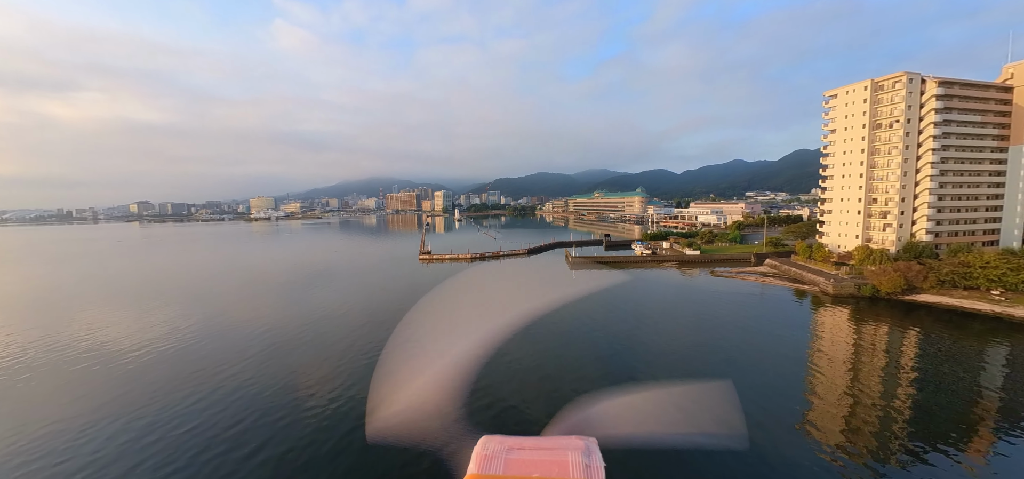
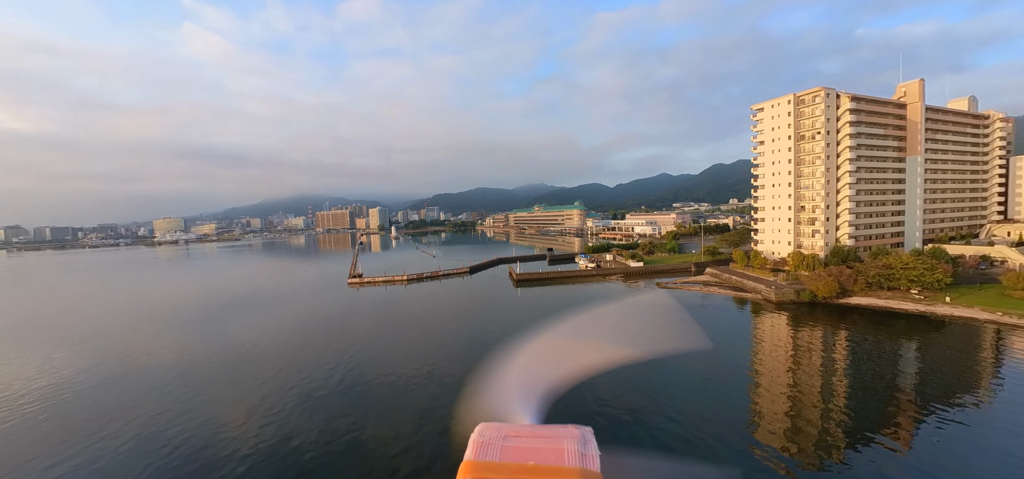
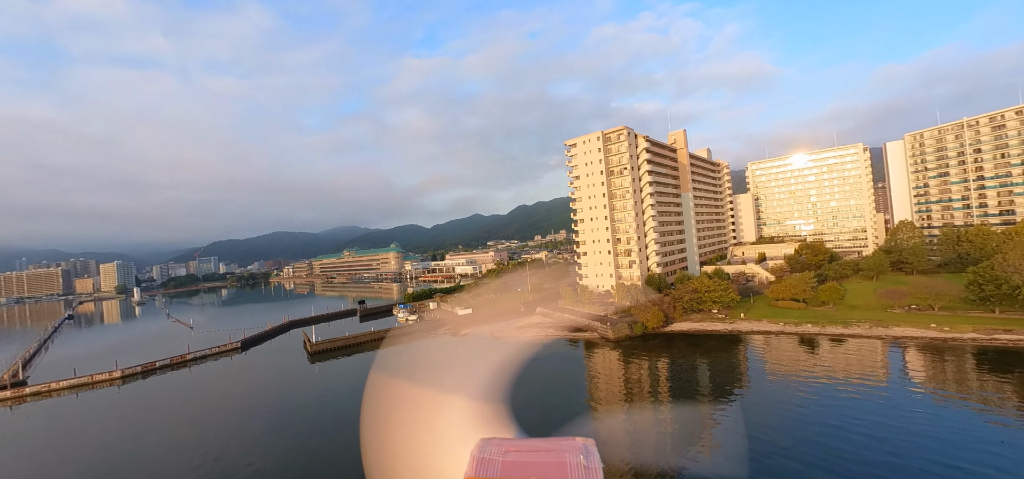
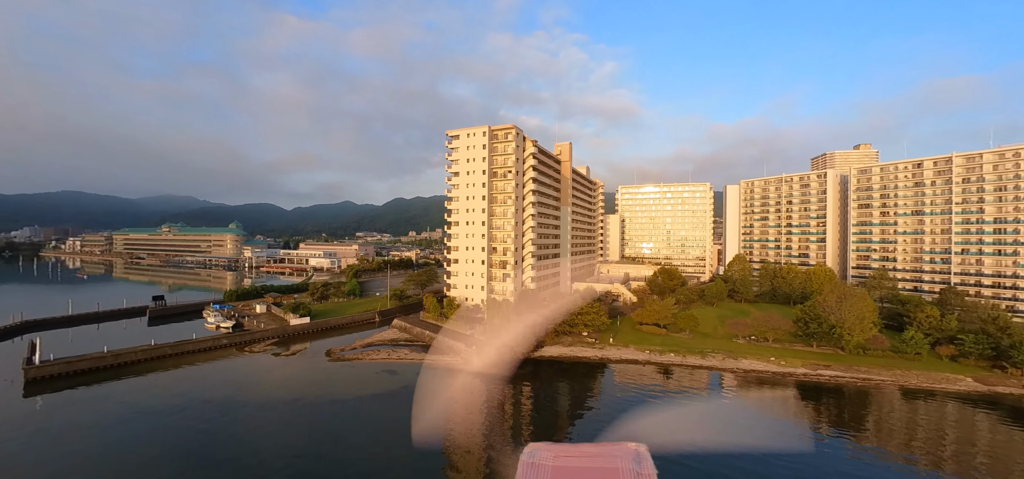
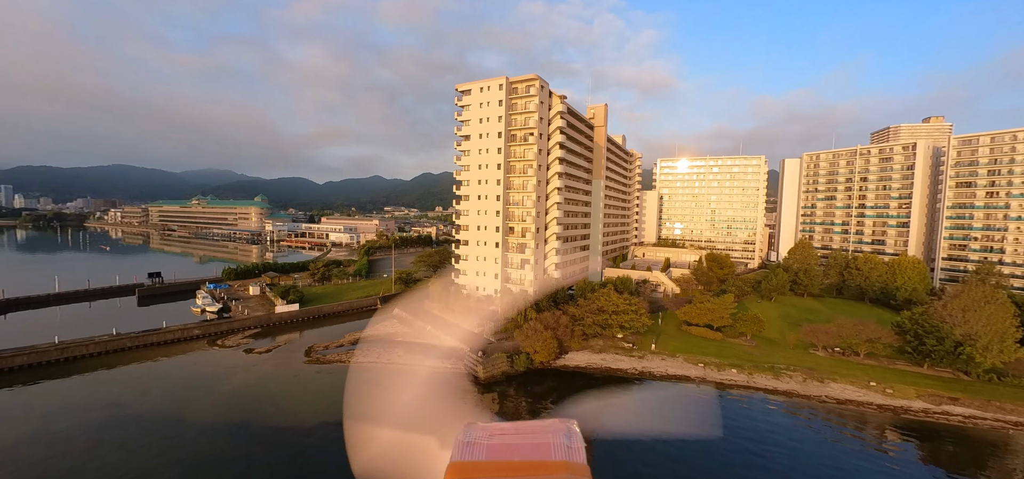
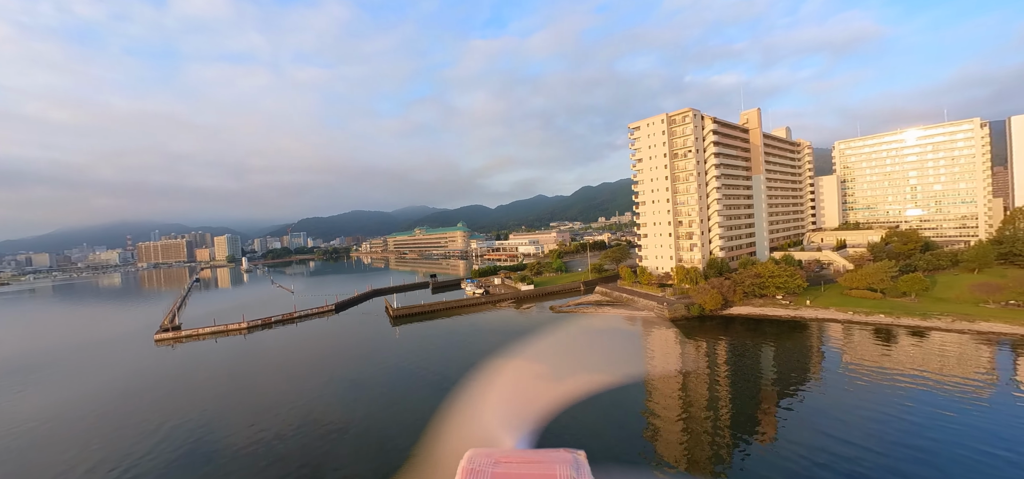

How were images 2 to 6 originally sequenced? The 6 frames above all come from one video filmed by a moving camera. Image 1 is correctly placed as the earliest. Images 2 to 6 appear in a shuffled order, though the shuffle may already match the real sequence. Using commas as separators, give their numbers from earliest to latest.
2, 6, 3, 4, 5
